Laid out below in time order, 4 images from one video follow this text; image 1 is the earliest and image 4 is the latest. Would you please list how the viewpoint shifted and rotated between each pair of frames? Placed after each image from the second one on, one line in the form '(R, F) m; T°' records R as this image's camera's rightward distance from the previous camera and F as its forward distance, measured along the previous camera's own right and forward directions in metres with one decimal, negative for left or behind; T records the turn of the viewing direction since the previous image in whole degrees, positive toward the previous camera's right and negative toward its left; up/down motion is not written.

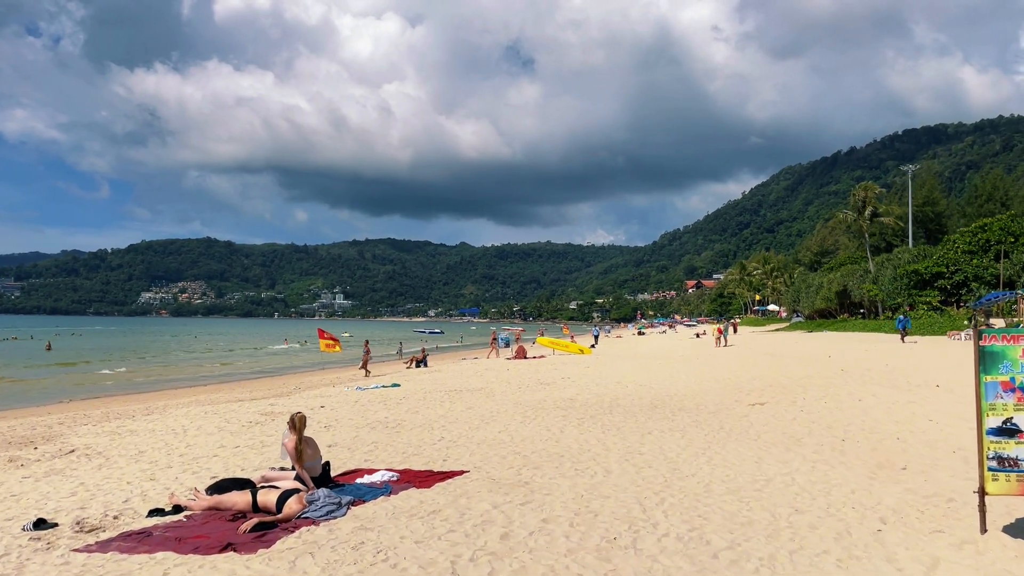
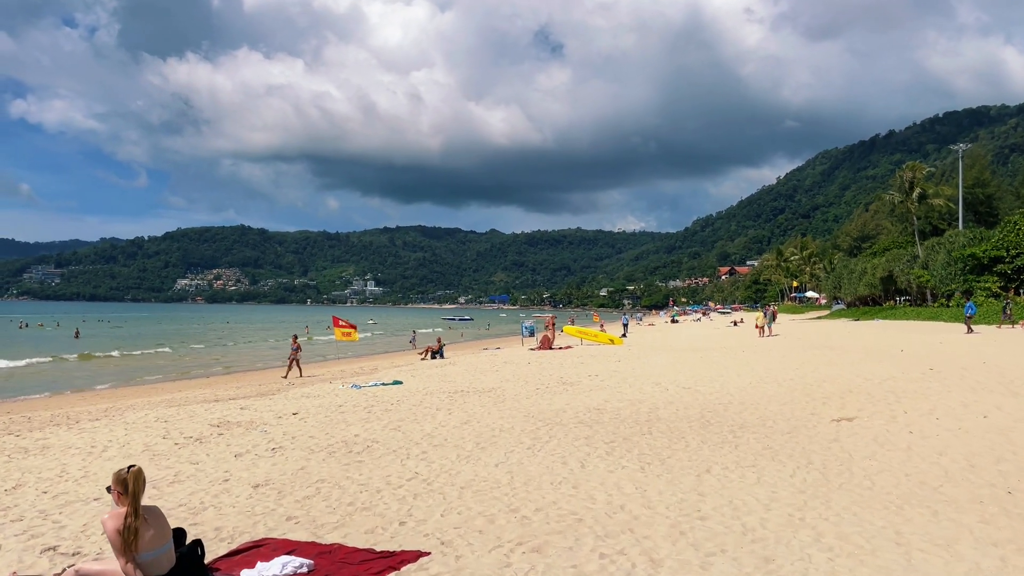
(+0.3, +2.9) m; -2°
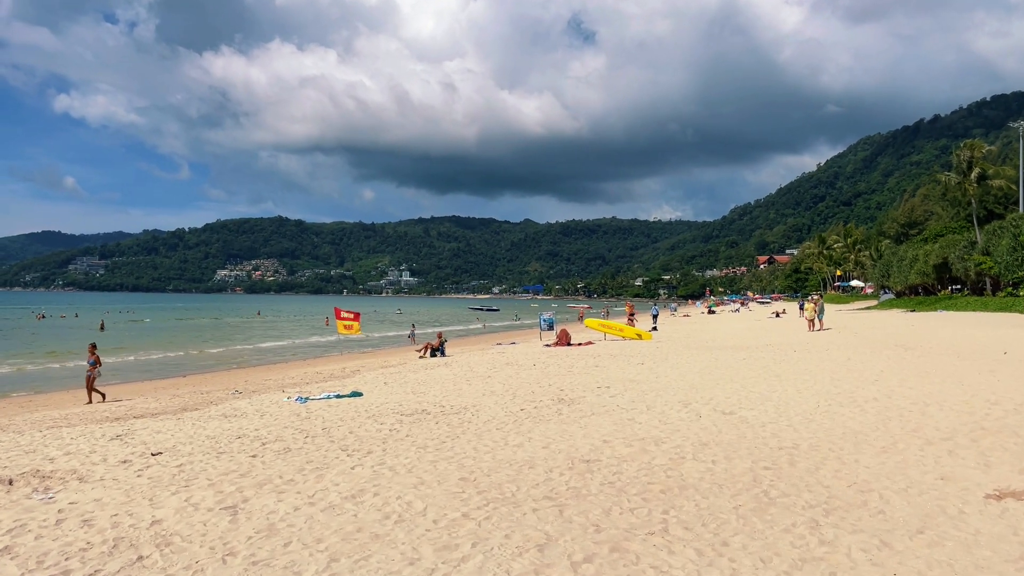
(+0.9, +4.1) m; -3°
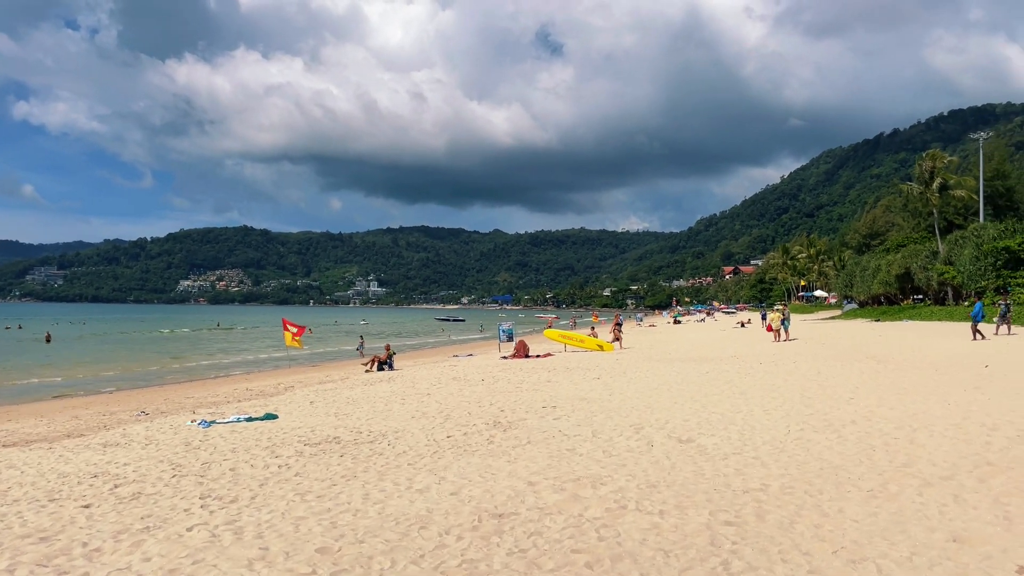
(+0.5, +1.6) m; +2°
